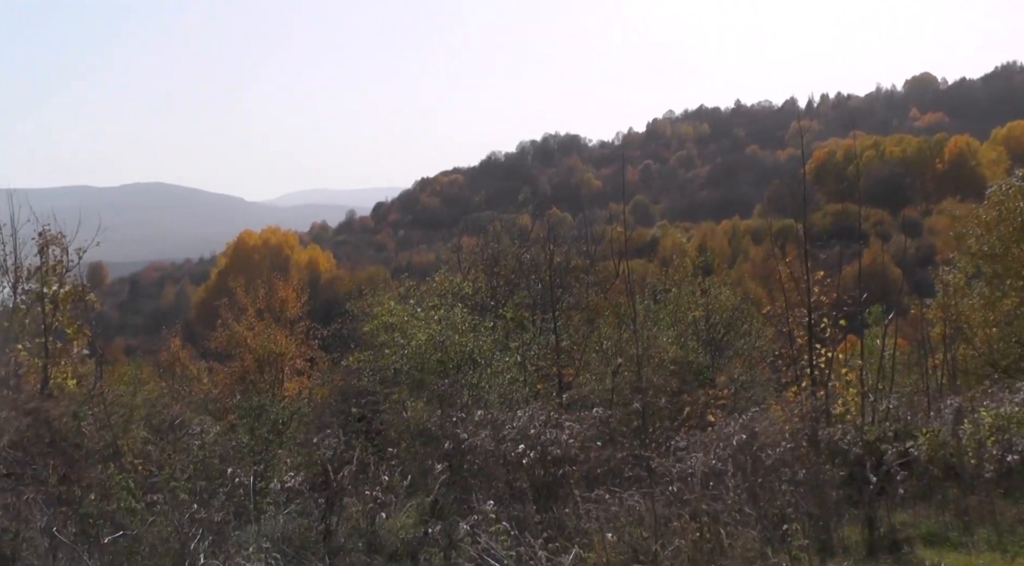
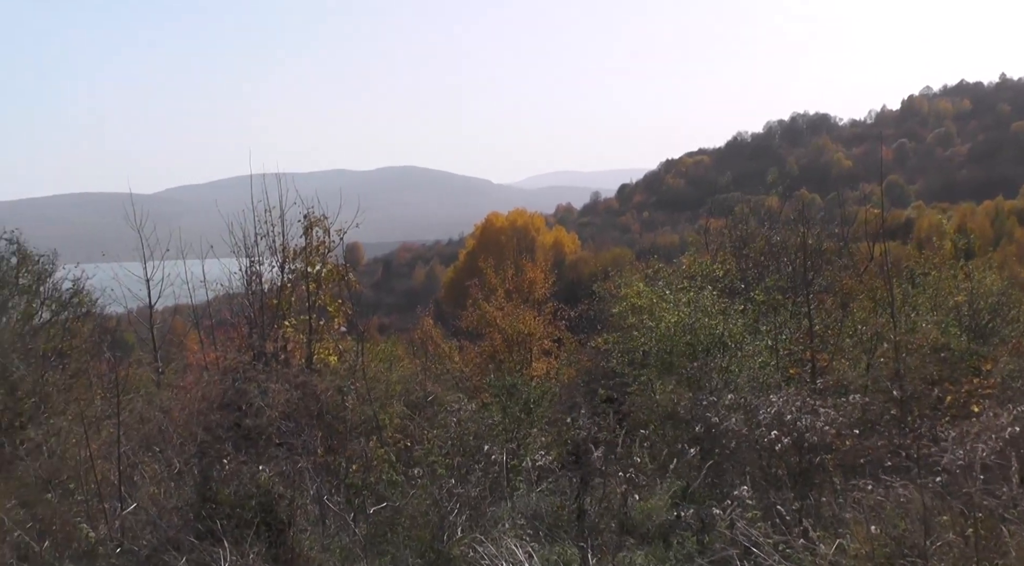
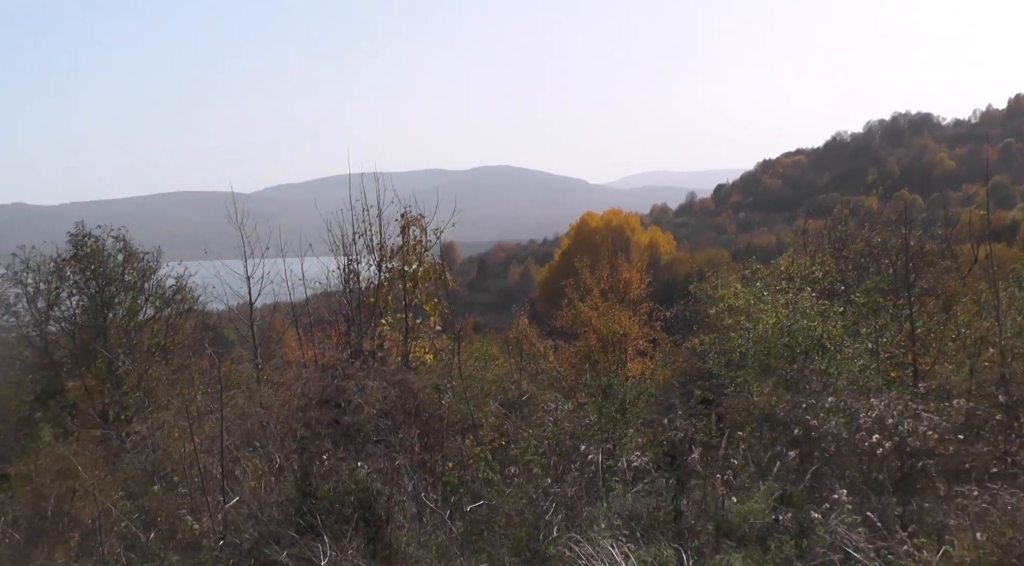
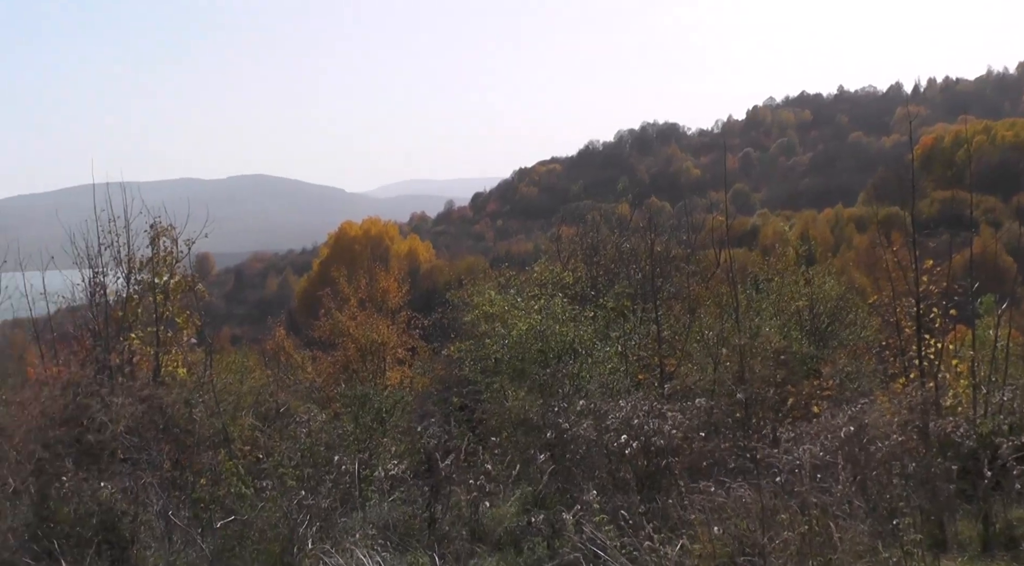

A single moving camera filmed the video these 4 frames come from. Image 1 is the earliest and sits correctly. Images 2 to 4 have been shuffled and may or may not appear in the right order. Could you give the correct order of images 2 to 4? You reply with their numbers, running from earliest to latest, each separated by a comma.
4, 2, 3
